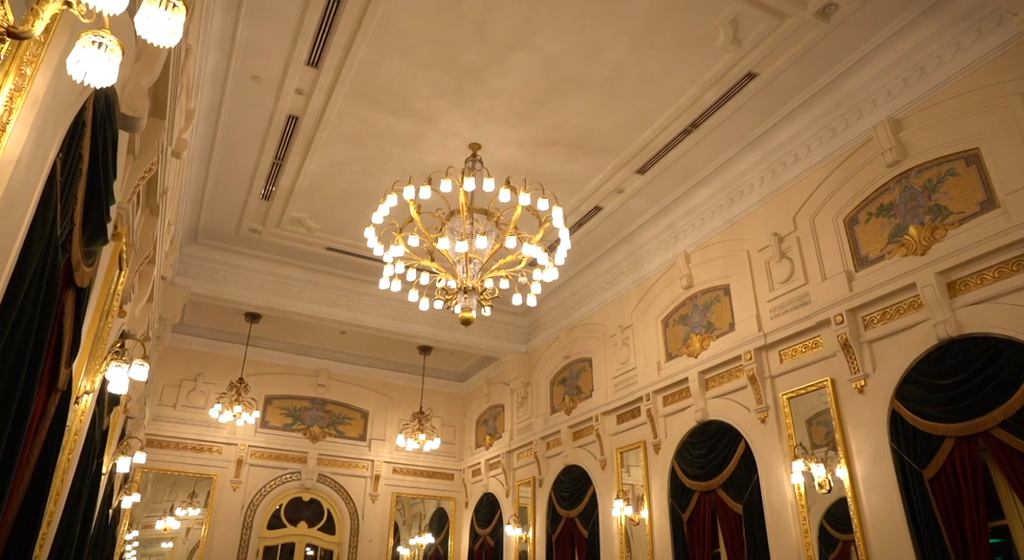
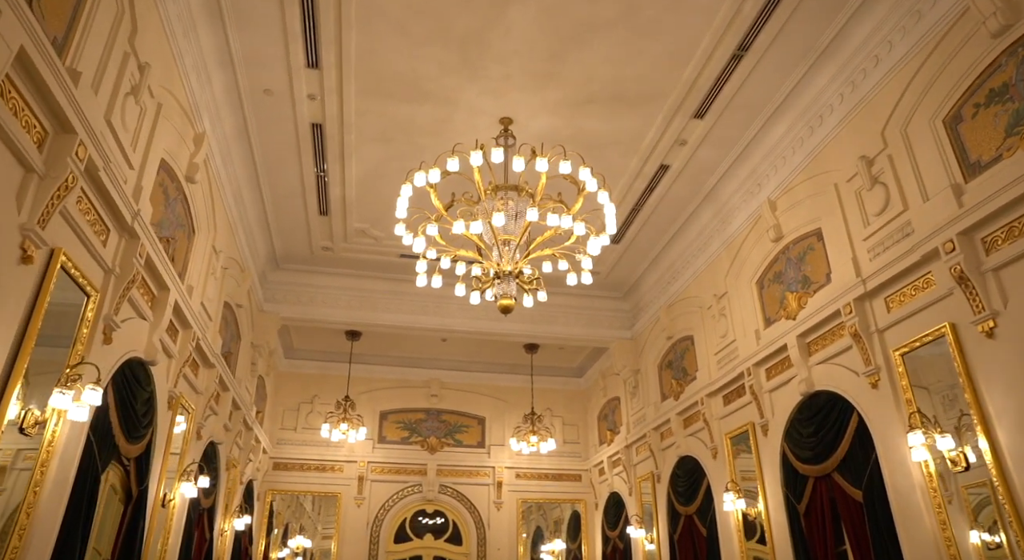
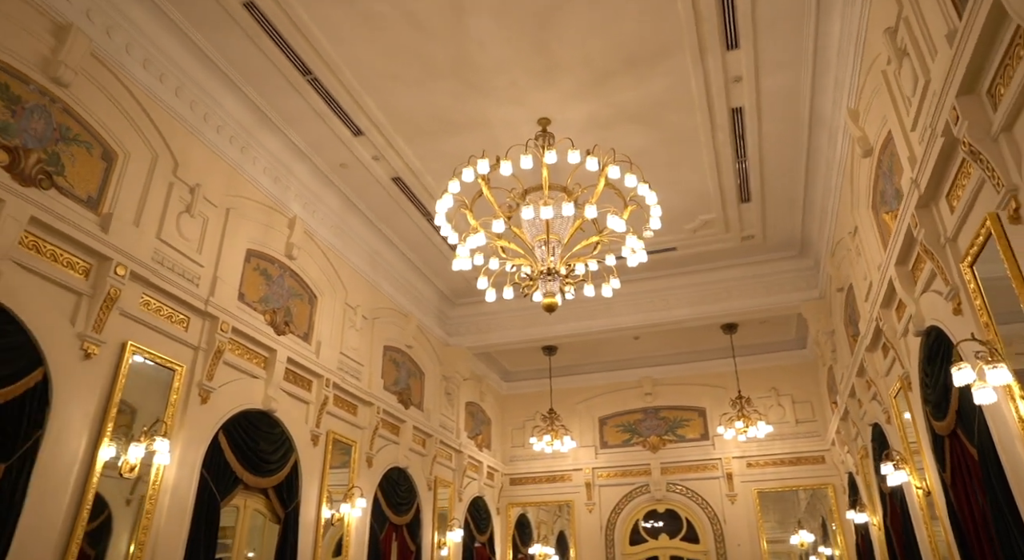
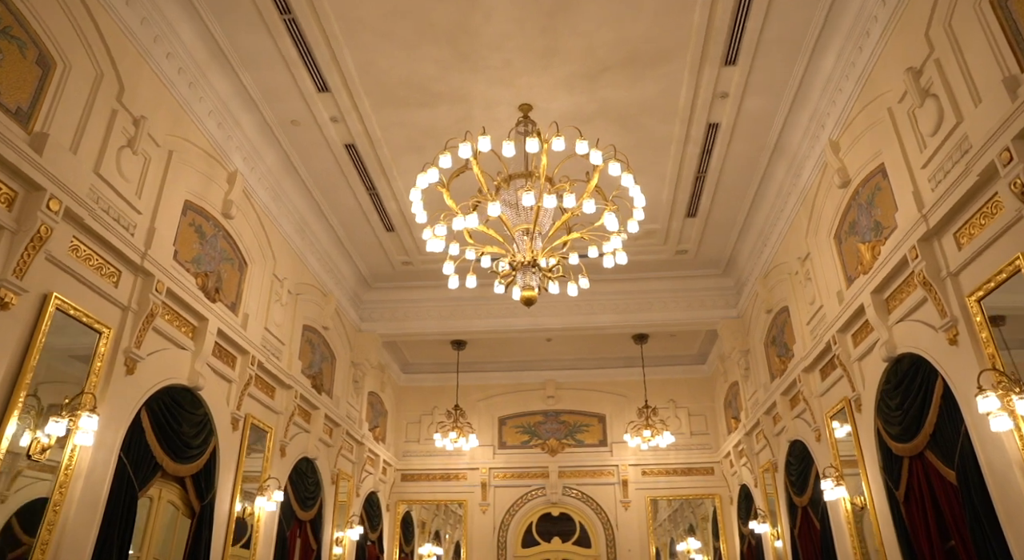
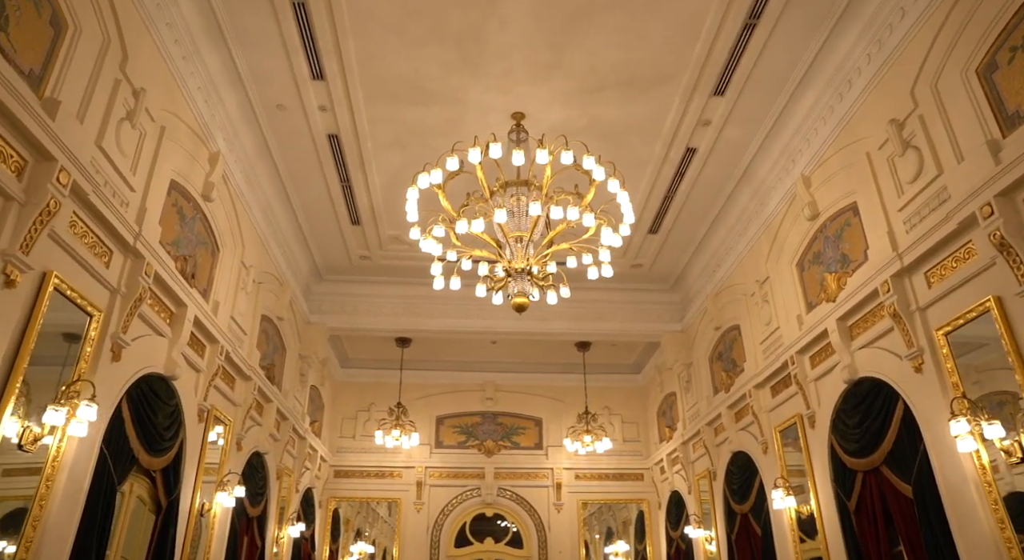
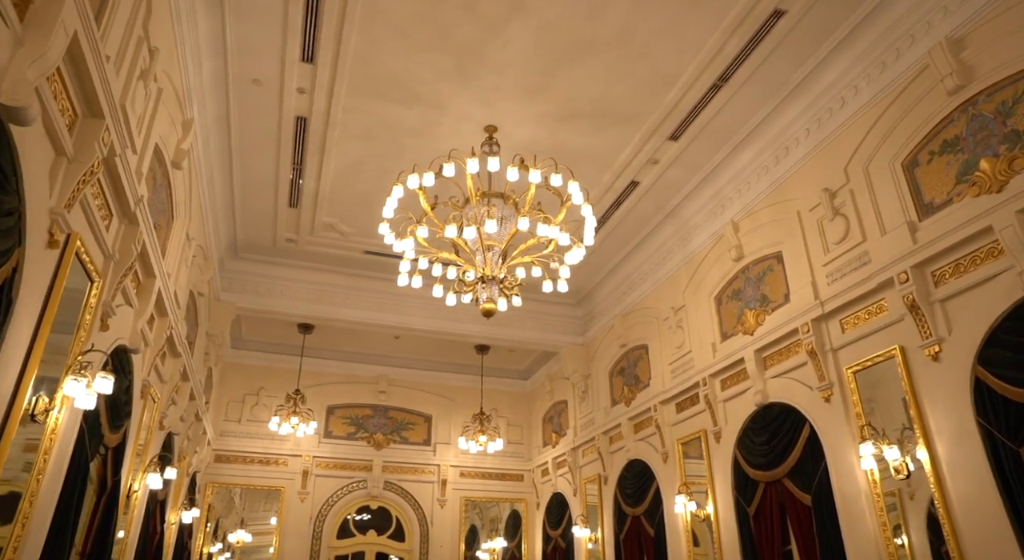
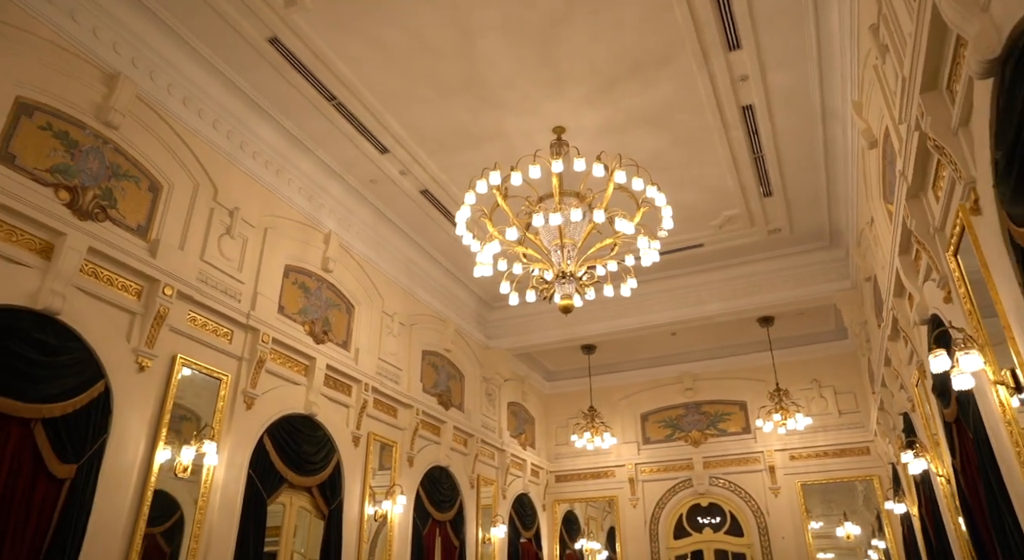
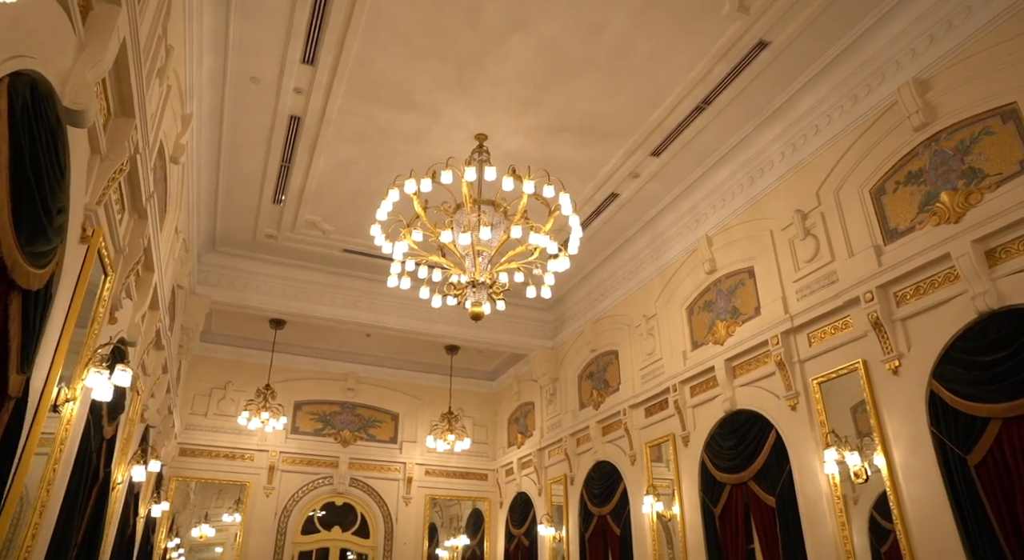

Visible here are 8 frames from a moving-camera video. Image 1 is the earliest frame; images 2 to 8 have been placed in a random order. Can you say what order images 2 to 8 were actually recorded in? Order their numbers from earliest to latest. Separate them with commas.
8, 6, 2, 5, 4, 3, 7
